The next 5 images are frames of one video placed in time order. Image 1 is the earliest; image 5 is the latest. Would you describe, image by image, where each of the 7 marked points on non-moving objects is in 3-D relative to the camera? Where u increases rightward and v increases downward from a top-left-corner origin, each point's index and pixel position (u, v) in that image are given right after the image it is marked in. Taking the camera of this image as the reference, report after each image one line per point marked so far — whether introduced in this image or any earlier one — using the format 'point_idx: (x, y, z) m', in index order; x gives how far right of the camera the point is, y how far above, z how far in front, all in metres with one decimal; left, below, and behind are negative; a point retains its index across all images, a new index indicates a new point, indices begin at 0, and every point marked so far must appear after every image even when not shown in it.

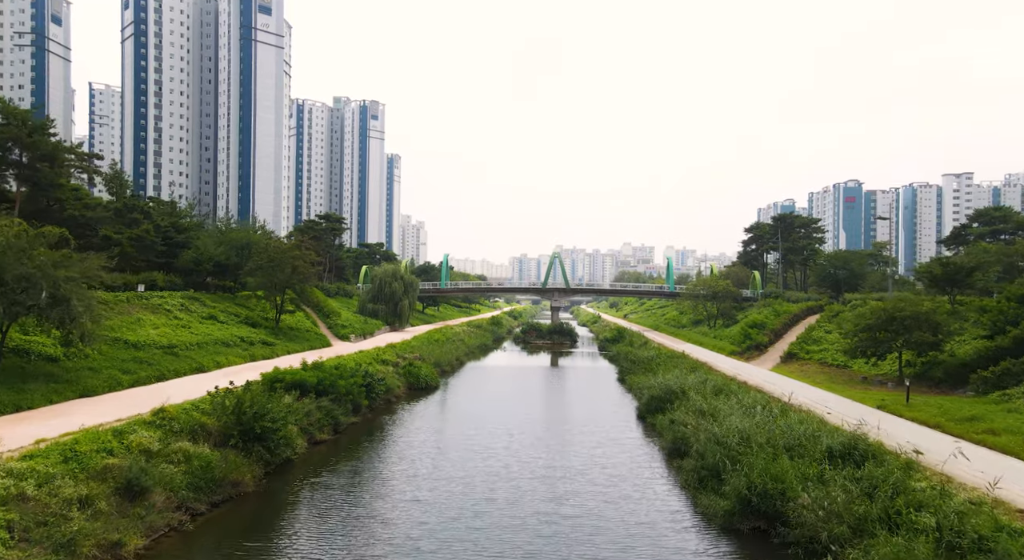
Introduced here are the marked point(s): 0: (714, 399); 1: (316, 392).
0: (+5.7, -3.4, +18.6) m
1: (-5.7, -3.3, +19.4) m
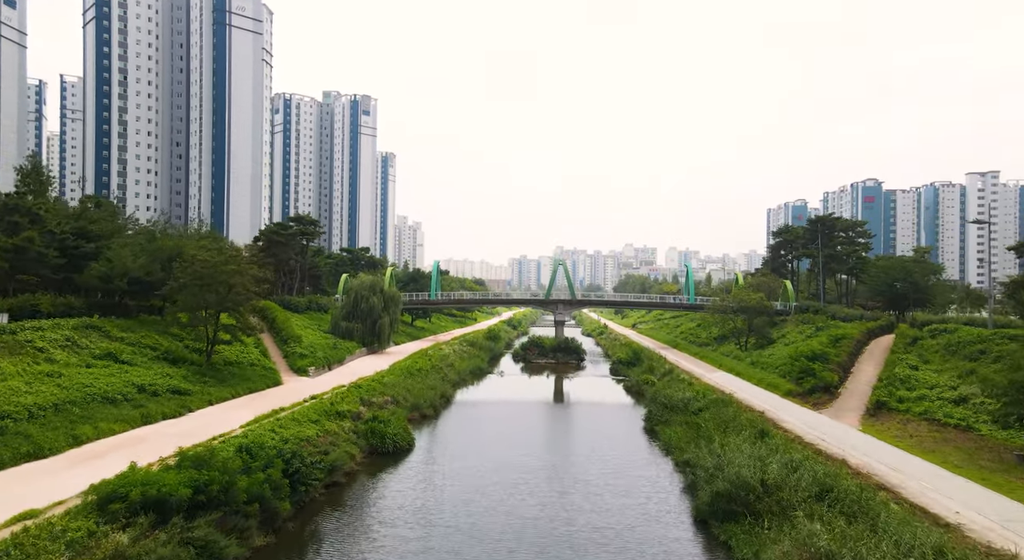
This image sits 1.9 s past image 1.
0: (+5.6, -4.2, +11.2) m
1: (-5.7, -4.1, +12.0) m
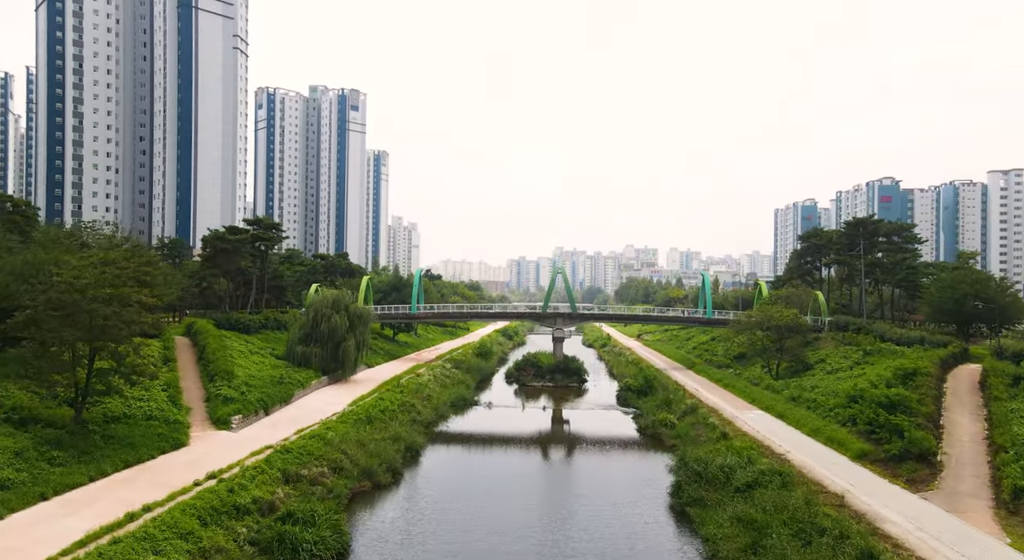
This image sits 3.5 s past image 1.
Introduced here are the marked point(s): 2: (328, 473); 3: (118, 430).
0: (+5.1, -5.0, +4.3) m
1: (-6.3, -4.9, +5.0) m
2: (-5.5, -5.7, +20.0) m
3: (-11.5, -4.3, +19.4) m
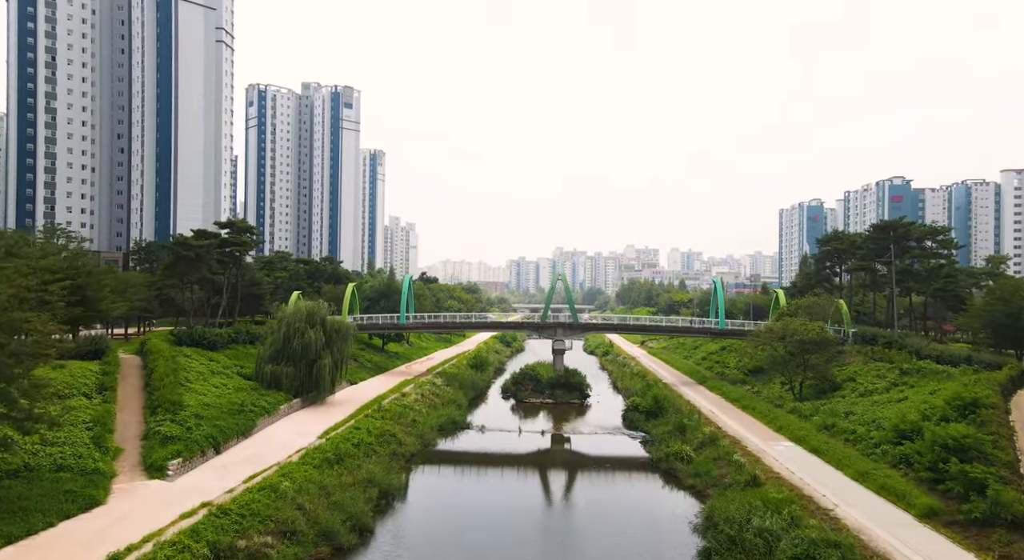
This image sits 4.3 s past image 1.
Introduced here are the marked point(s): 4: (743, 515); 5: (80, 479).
0: (+4.8, -5.5, +0.5) m
1: (-6.5, -5.4, +1.2) m
2: (-5.7, -6.2, +16.2) m
3: (-11.7, -4.8, +15.6) m
4: (+6.1, -6.2, +17.5) m
5: (-11.2, -5.1, +17.3) m
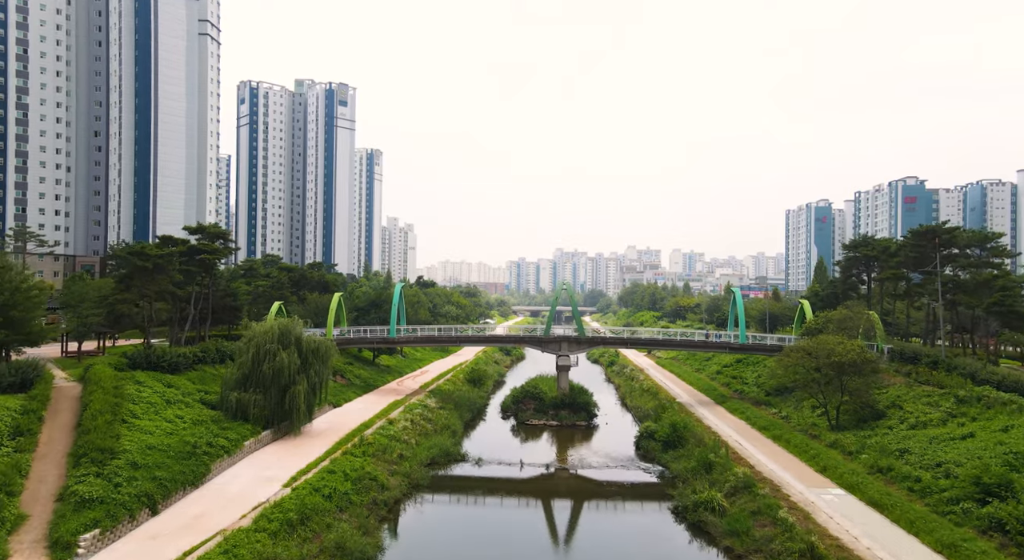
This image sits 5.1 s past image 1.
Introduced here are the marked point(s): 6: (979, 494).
0: (+4.8, -6.1, -3.5) m
1: (-6.5, -6.0, -2.7) m
2: (-5.7, -6.8, +12.2) m
3: (-11.7, -5.5, +11.6) m
4: (+6.1, -6.8, +13.5) m
5: (-11.2, -5.7, +13.3) m
6: (+13.1, -5.9, +18.7) m
